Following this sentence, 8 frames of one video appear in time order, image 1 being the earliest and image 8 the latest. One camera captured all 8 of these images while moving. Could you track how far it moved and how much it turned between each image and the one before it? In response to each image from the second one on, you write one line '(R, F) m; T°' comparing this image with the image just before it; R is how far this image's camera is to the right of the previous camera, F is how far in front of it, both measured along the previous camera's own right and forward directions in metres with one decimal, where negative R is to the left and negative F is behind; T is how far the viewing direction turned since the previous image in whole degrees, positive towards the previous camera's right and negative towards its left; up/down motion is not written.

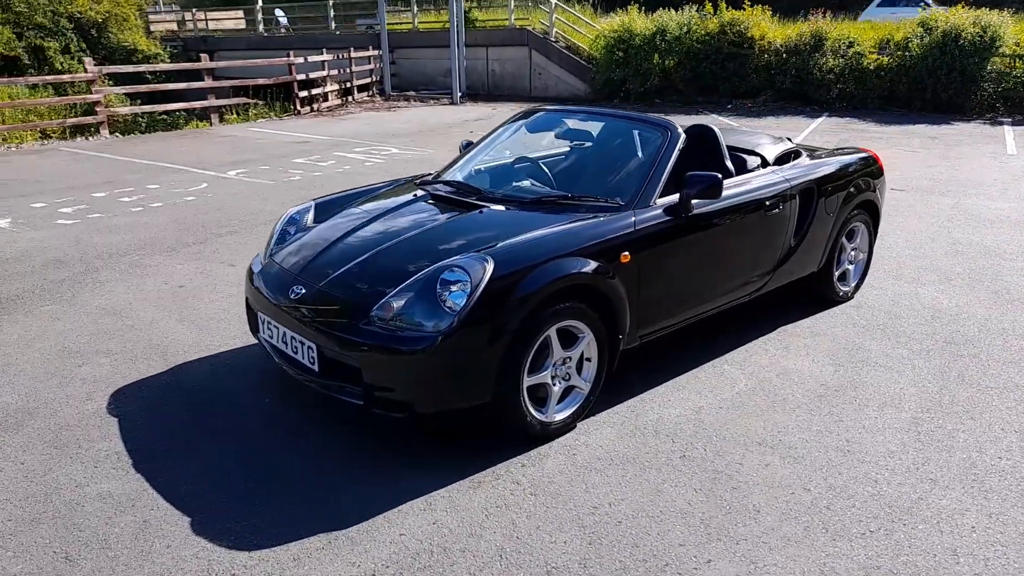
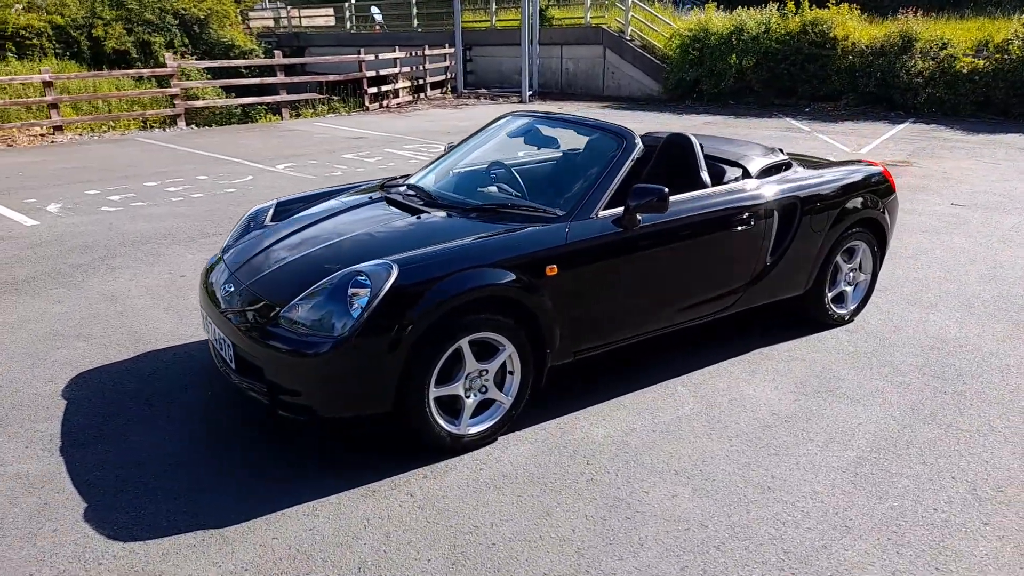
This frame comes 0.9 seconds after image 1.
(+0.8, +0.1) m; -7°
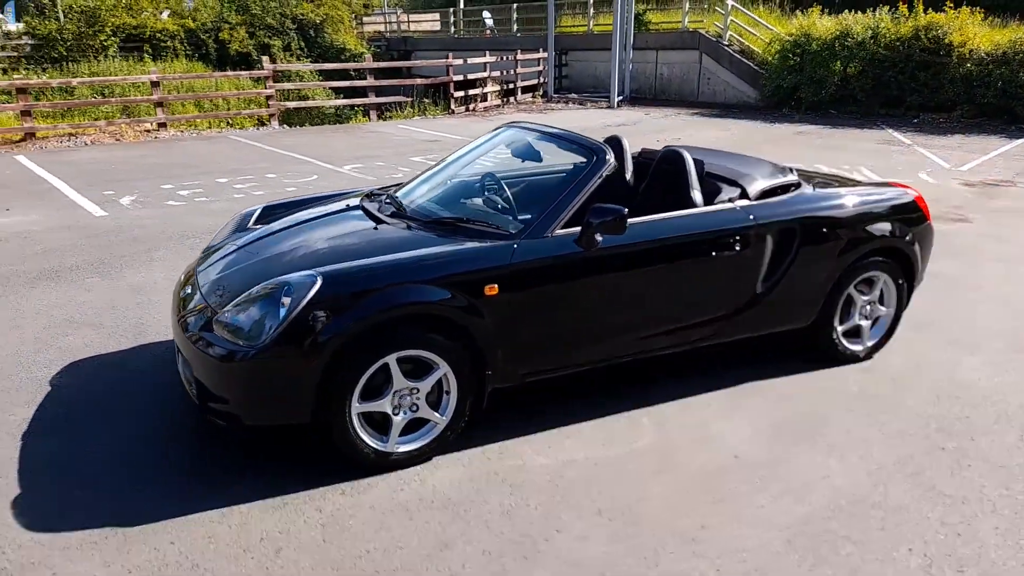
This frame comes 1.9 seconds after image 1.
(+0.8, +0.2) m; -9°
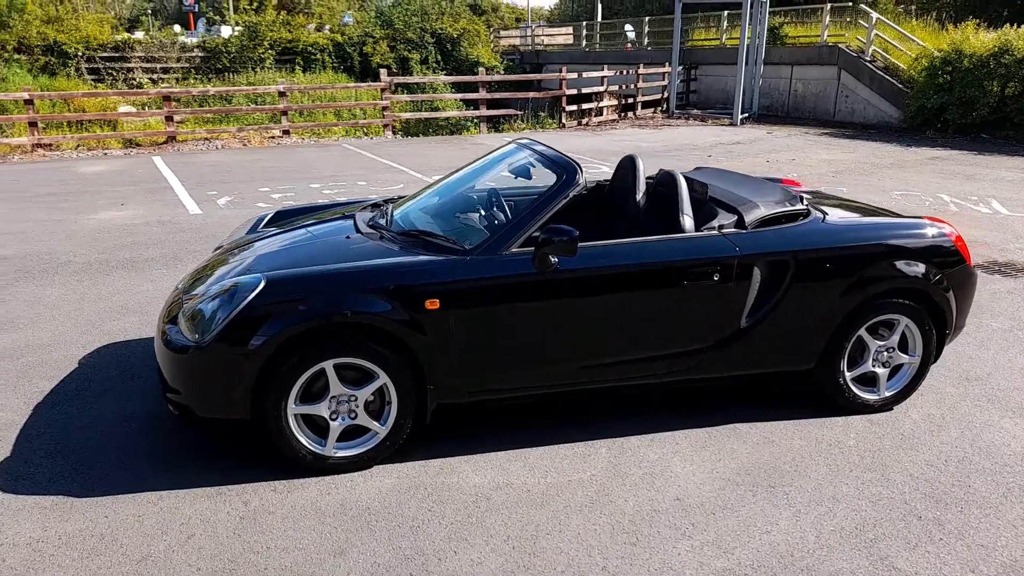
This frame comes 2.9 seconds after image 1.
(+0.9, +0.1) m; -11°
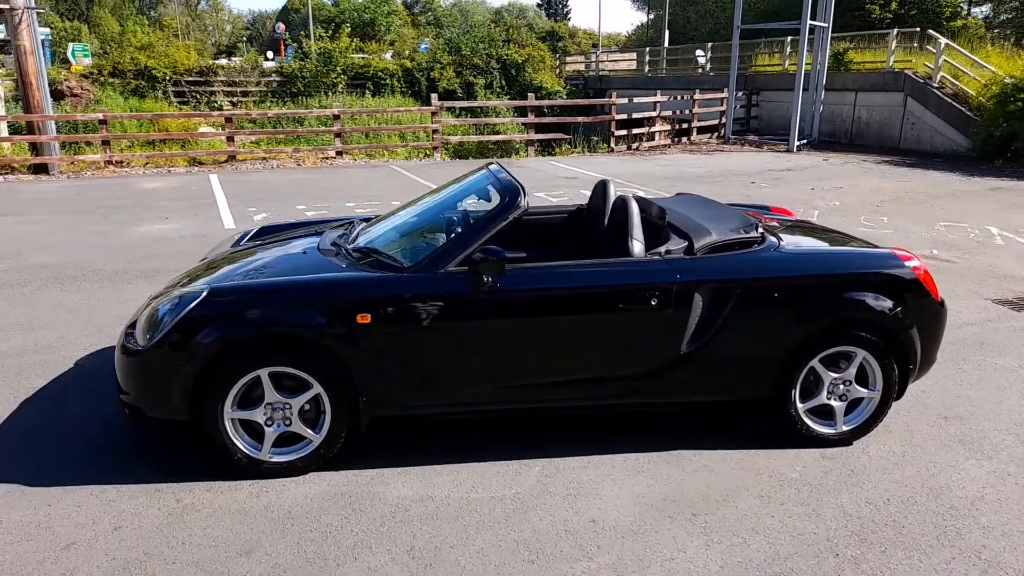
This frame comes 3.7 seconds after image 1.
(+0.7, 0.0) m; -6°
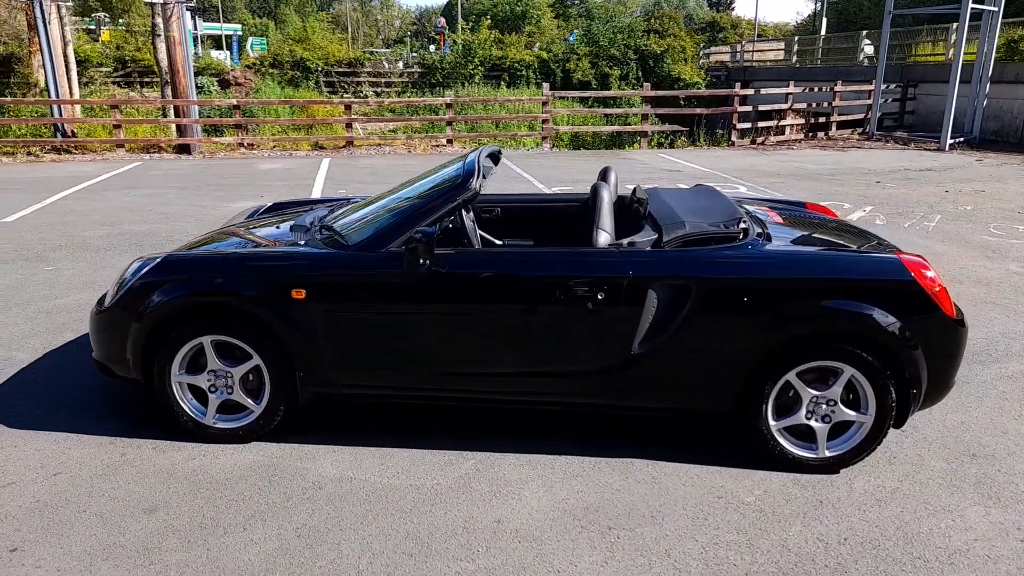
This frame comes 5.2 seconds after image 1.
(+1.0, +0.3) m; -11°
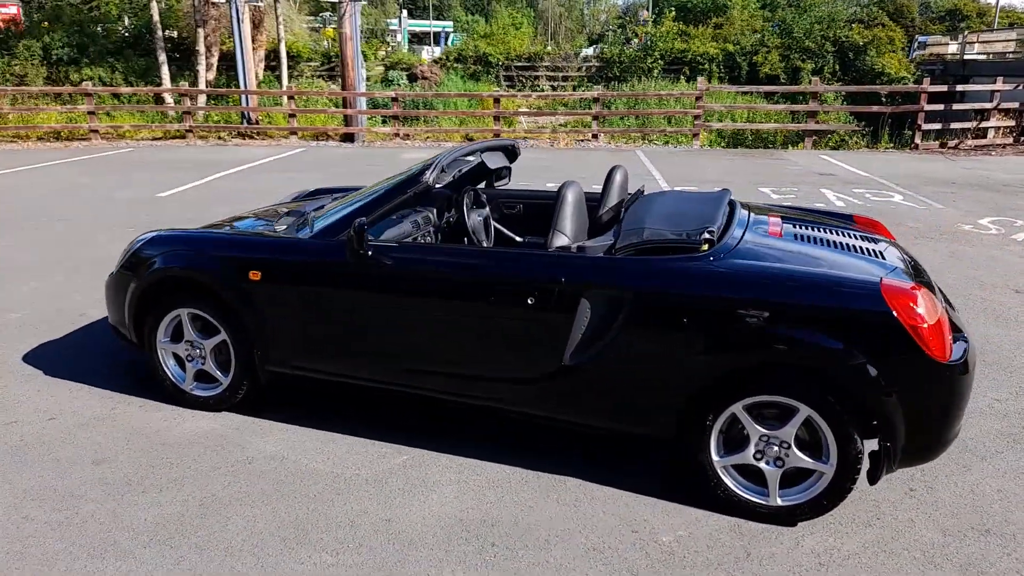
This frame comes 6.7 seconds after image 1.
(+1.1, +0.3) m; -15°
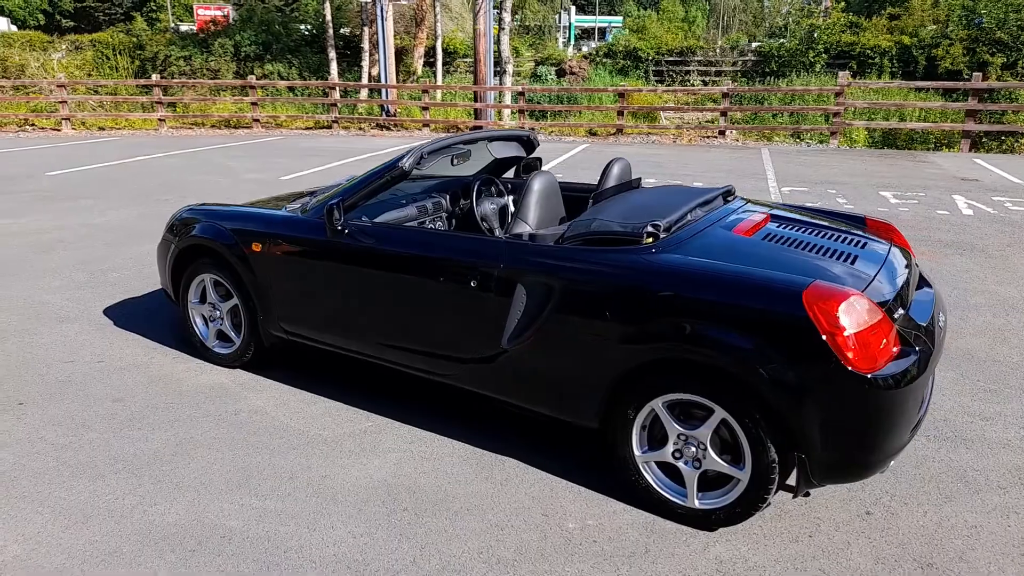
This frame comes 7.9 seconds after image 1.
(+1.0, 0.0) m; -12°
